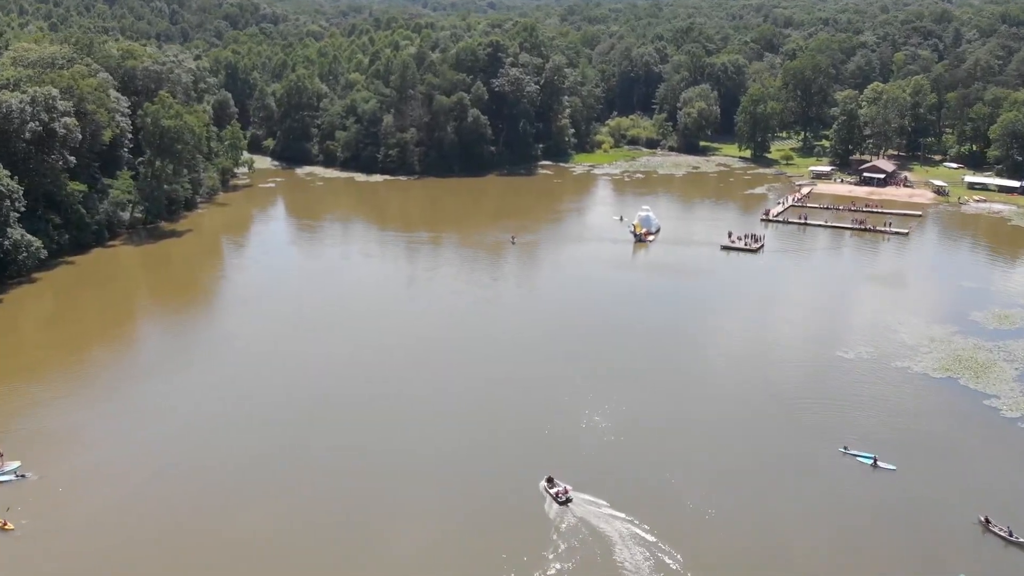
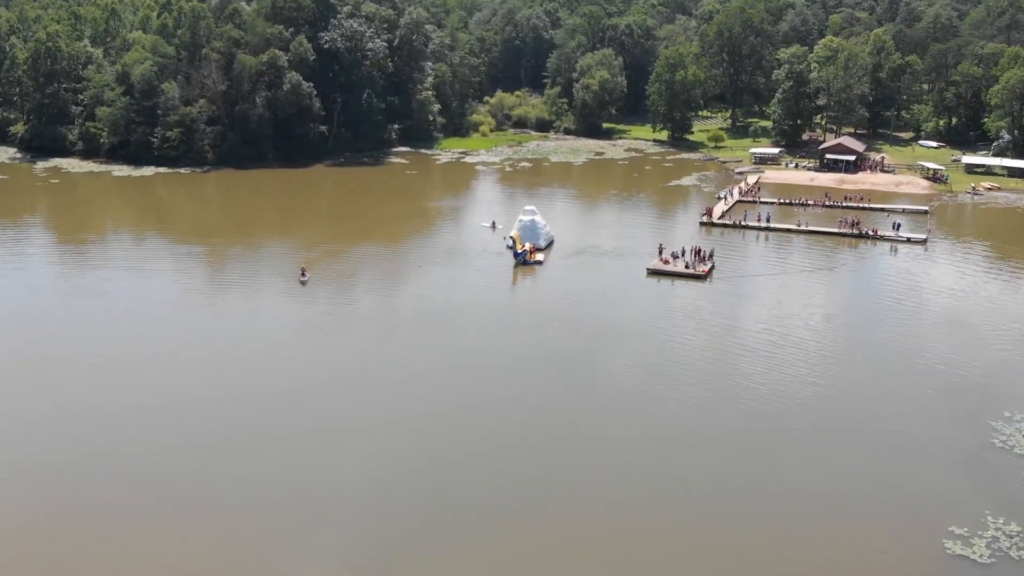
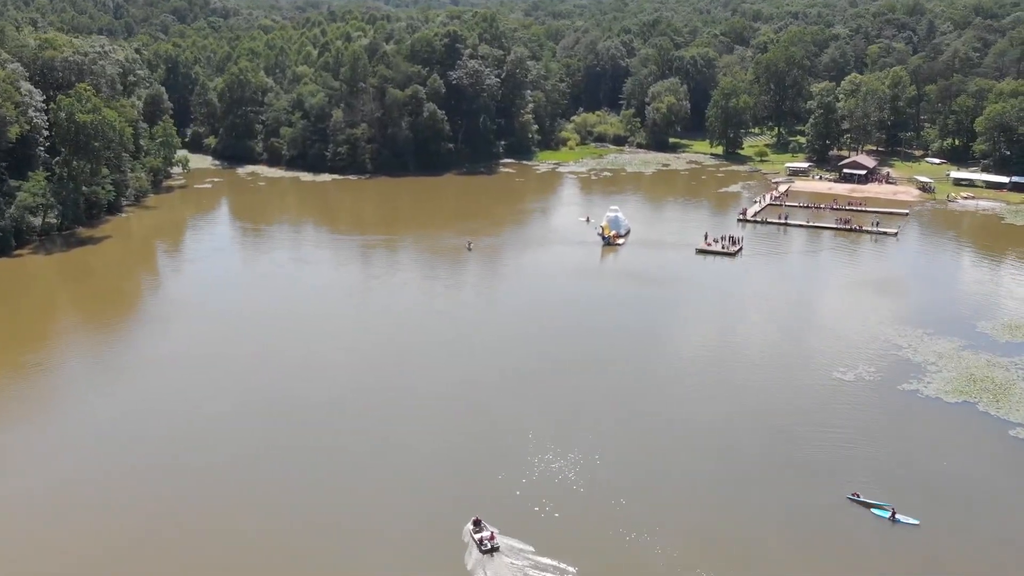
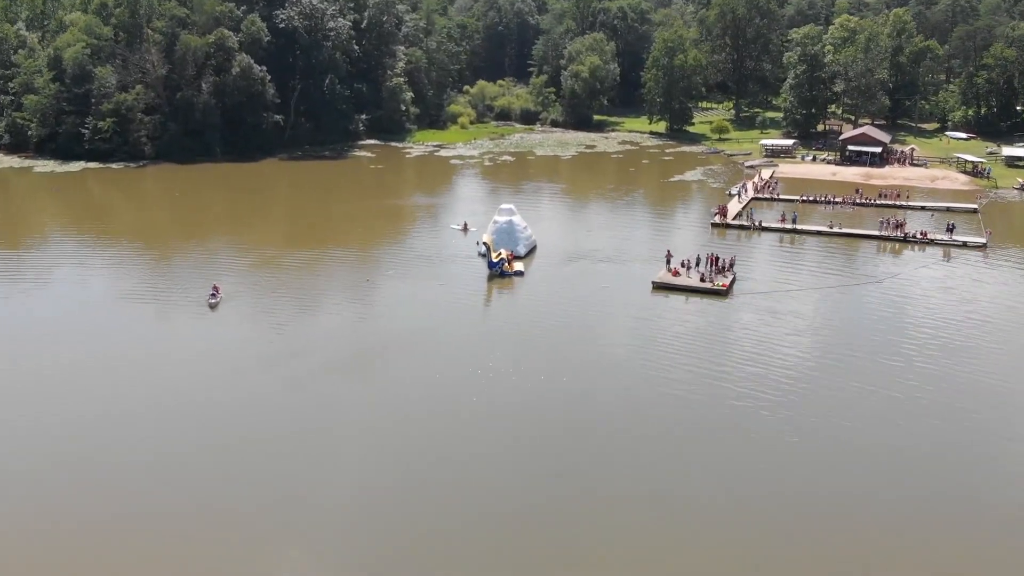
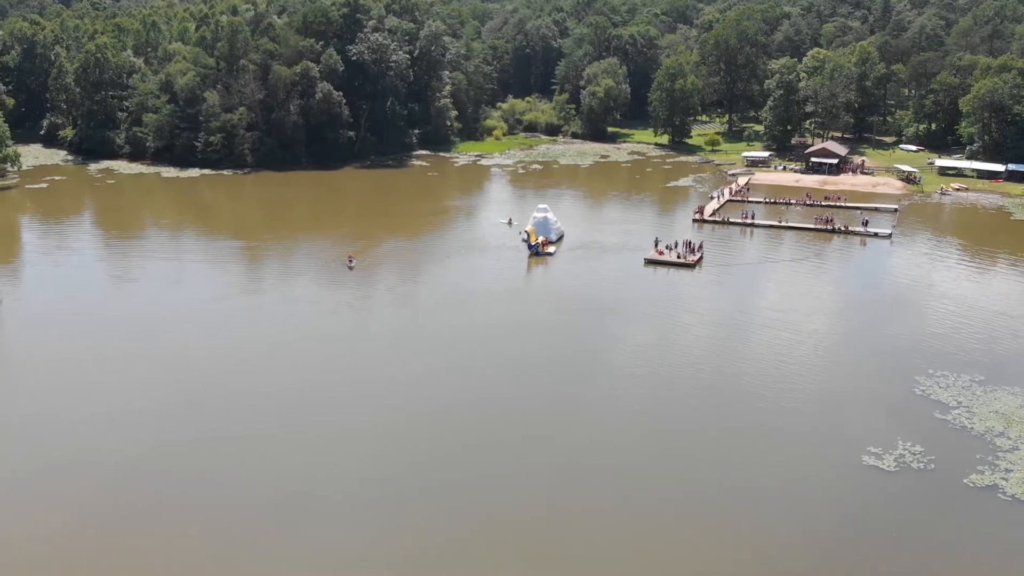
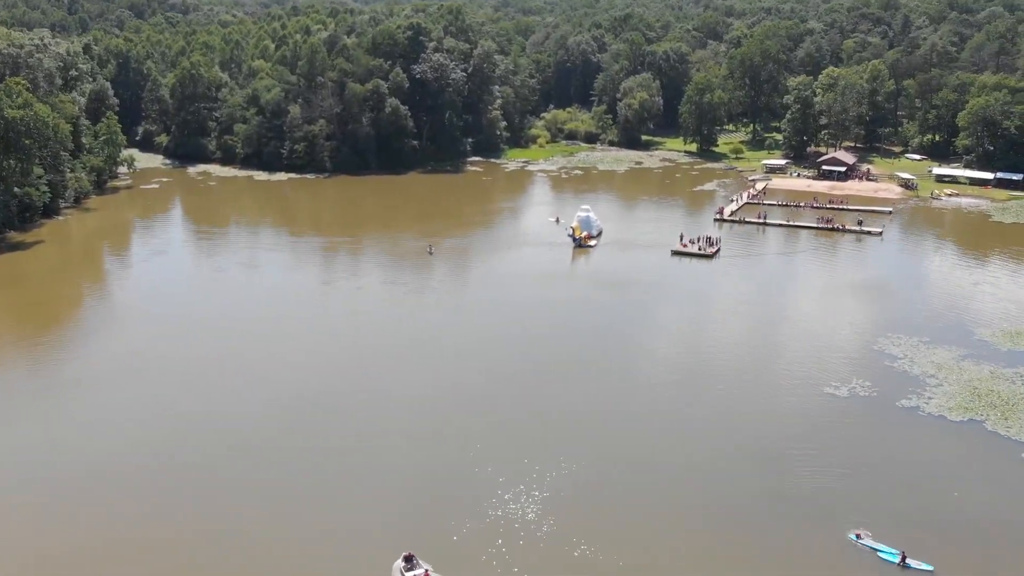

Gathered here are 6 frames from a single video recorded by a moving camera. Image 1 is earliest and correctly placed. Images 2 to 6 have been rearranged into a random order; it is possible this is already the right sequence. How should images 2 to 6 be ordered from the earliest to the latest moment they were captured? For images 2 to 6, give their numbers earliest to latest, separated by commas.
3, 6, 5, 2, 4
